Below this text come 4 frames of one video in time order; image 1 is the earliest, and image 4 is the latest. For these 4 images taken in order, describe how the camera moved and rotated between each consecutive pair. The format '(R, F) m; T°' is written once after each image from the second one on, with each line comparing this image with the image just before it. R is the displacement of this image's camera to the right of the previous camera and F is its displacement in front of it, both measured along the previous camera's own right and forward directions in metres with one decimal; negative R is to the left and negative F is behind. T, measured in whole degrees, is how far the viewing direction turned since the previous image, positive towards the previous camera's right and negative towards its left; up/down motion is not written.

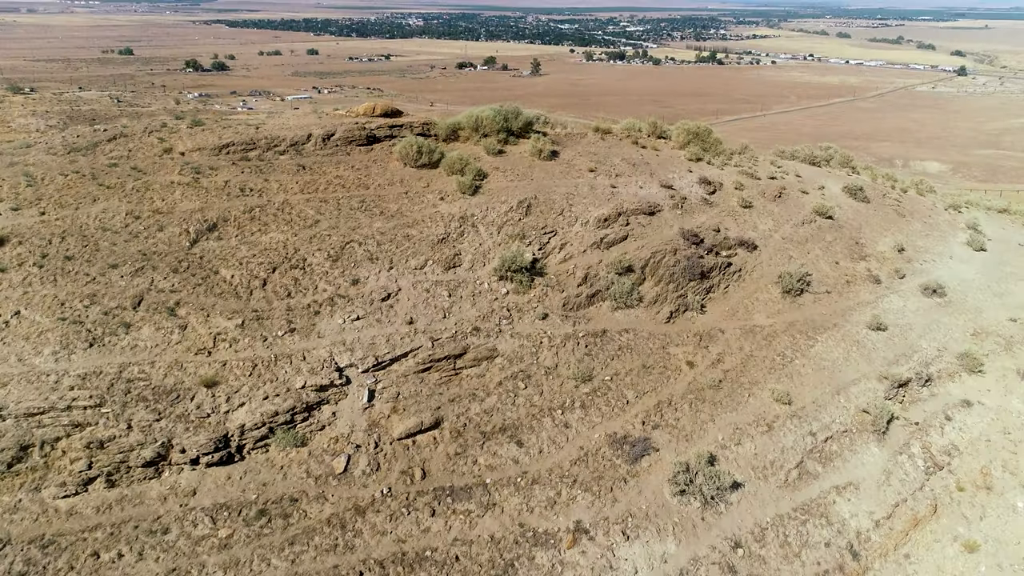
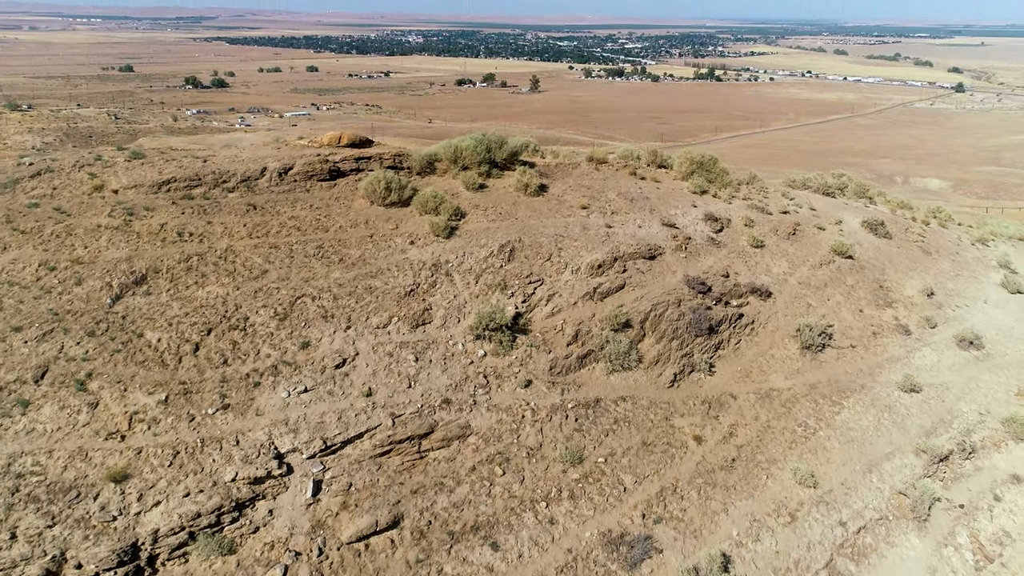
(+0.3, +1.8) m; 0°
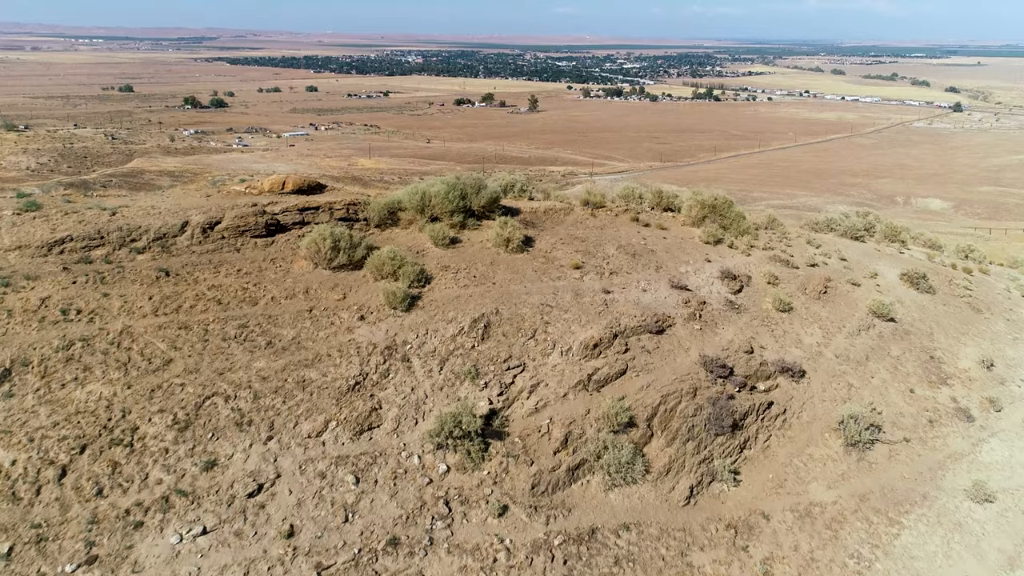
(+0.3, +2.4) m; 0°
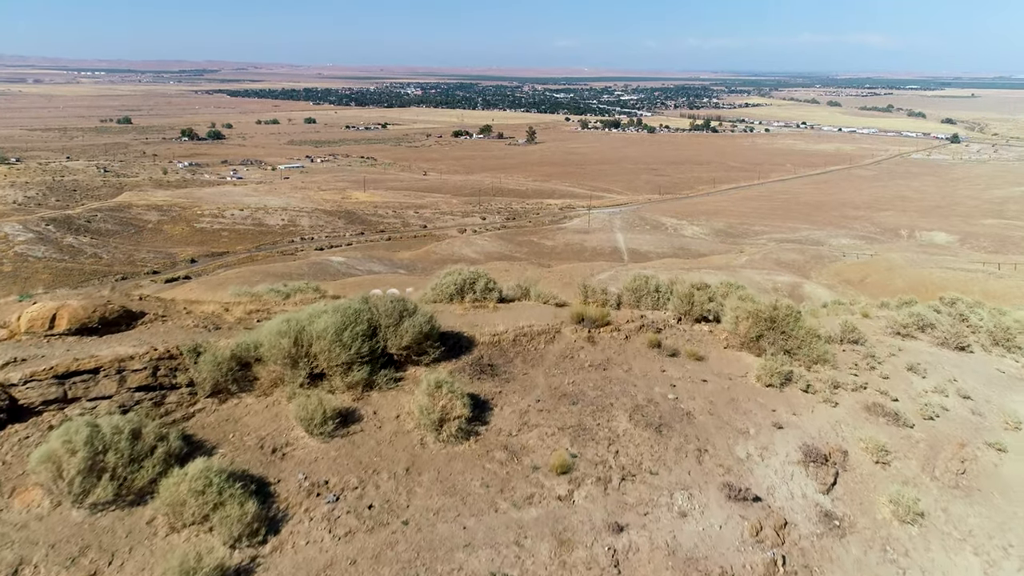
(+0.6, +5.0) m; 0°
